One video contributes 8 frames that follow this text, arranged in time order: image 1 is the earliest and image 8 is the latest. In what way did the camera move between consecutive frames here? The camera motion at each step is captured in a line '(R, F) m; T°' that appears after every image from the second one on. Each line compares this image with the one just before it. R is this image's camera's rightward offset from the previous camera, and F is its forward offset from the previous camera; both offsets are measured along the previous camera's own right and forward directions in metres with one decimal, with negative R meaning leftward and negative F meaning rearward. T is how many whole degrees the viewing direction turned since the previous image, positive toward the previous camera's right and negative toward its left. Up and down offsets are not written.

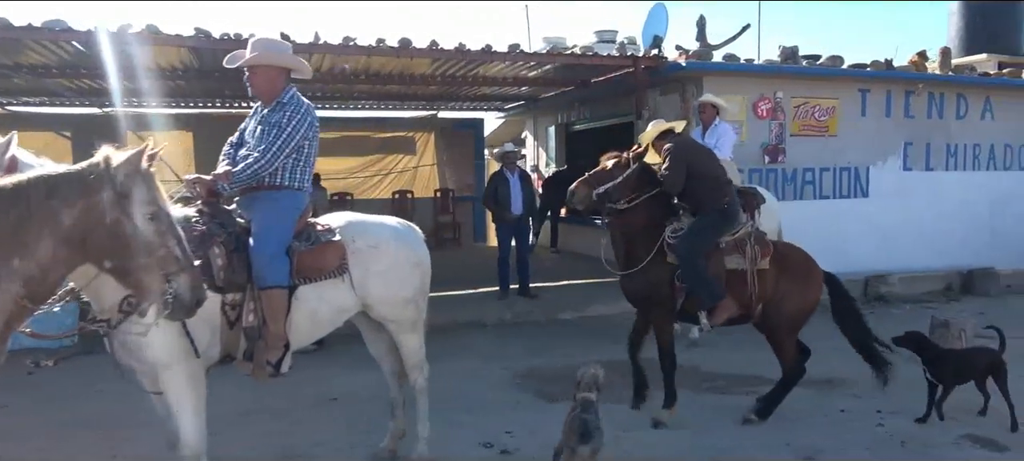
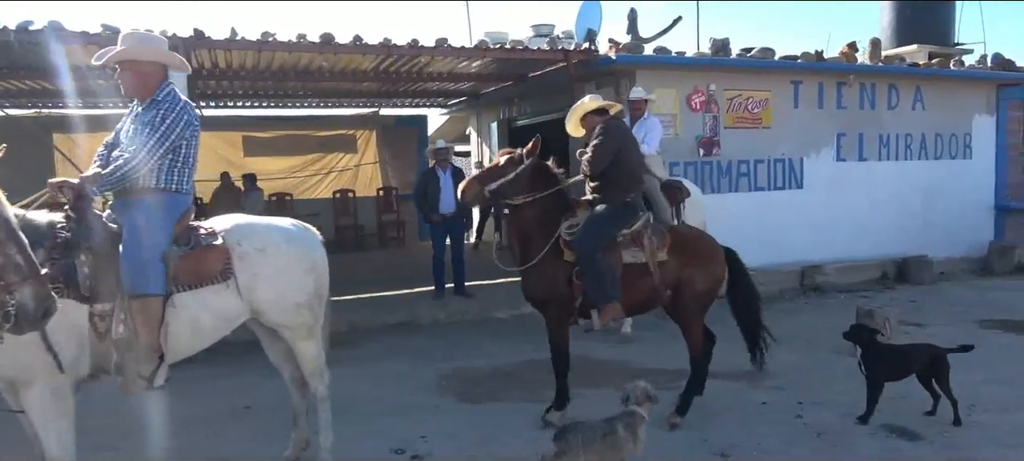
(+0.3, +0.1) m; +3°
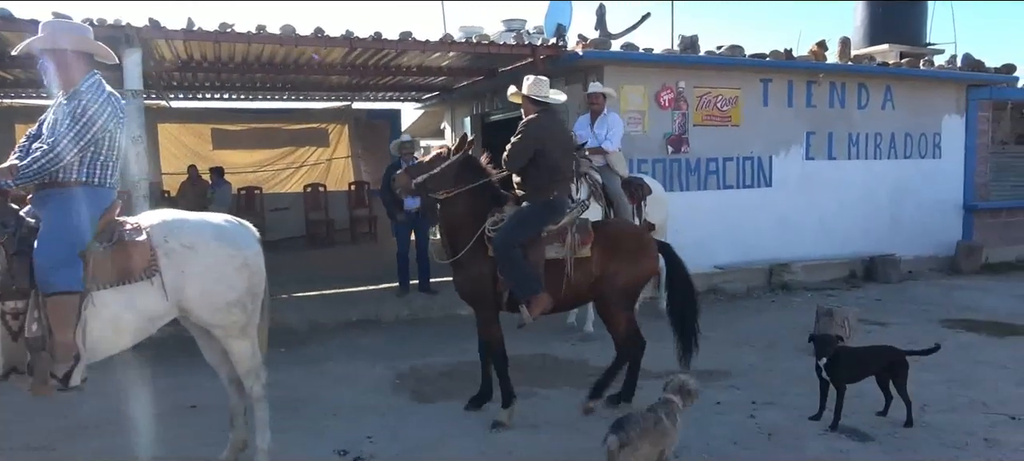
(+0.2, +0.1) m; +1°
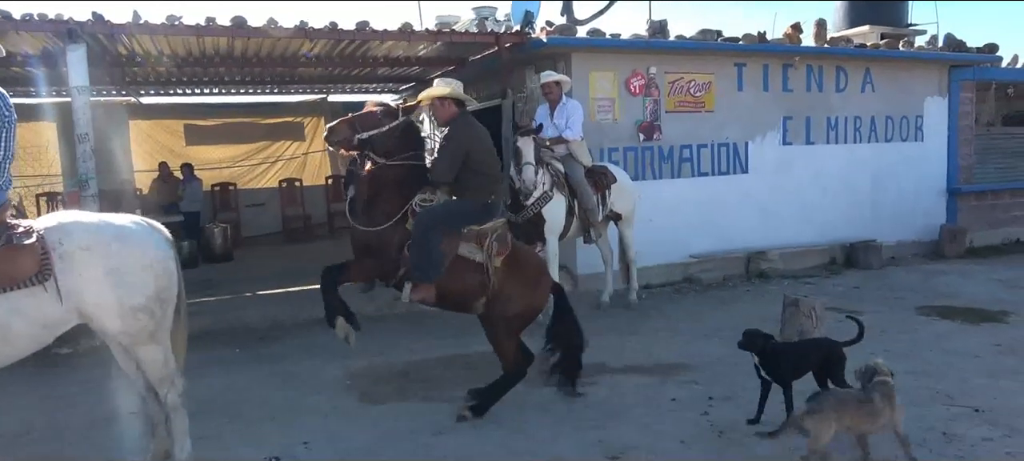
(+0.4, +0.2) m; 0°
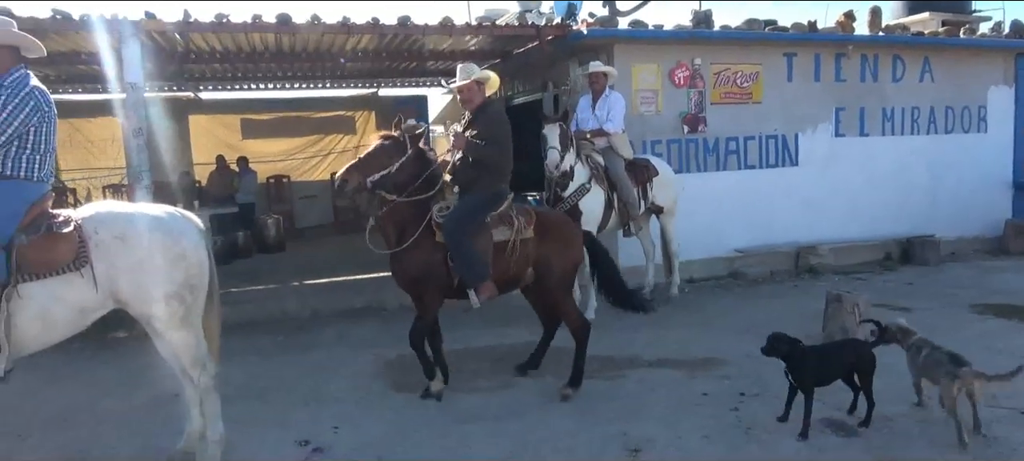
(+0.2, 0.0) m; -4°
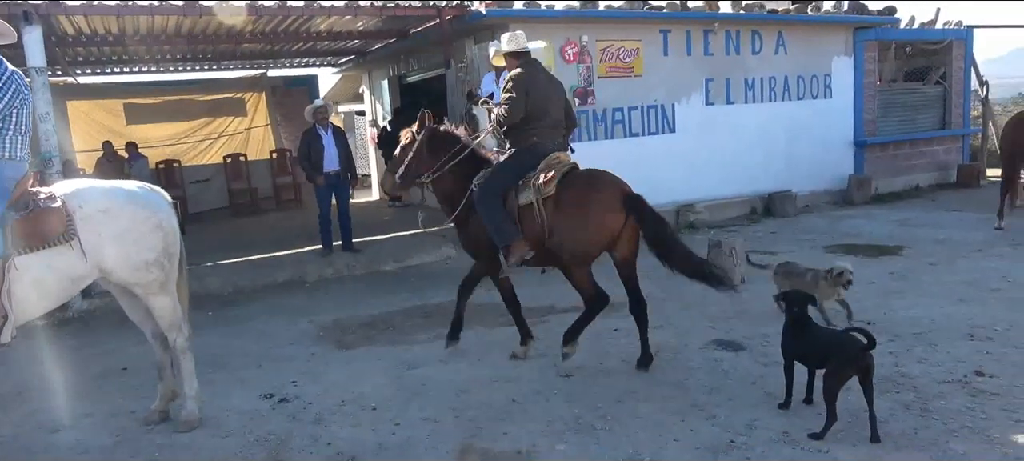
(-0.4, -0.6) m; +9°
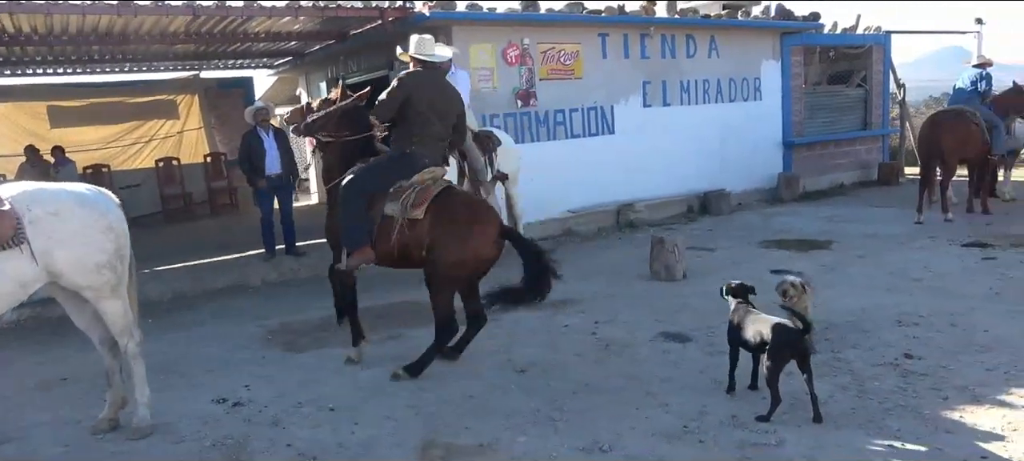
(-0.1, -0.1) m; +5°
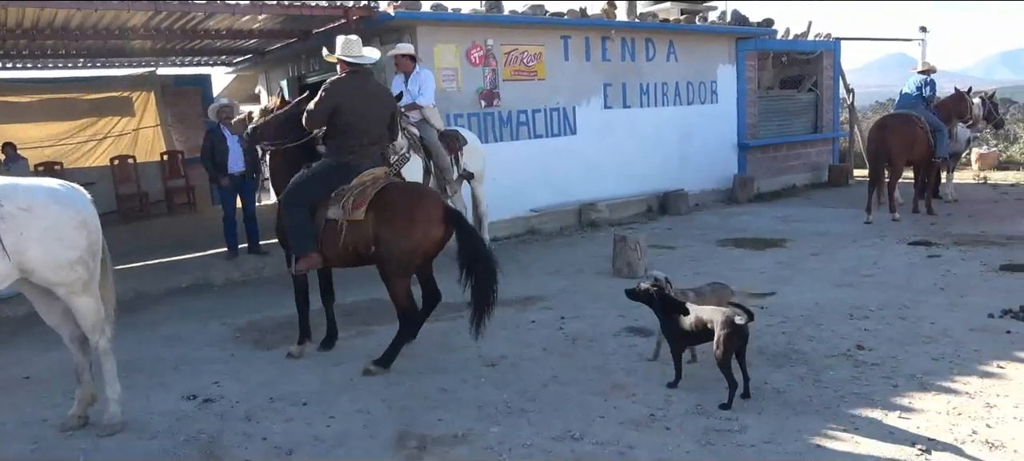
(-0.1, -0.1) m; +3°
